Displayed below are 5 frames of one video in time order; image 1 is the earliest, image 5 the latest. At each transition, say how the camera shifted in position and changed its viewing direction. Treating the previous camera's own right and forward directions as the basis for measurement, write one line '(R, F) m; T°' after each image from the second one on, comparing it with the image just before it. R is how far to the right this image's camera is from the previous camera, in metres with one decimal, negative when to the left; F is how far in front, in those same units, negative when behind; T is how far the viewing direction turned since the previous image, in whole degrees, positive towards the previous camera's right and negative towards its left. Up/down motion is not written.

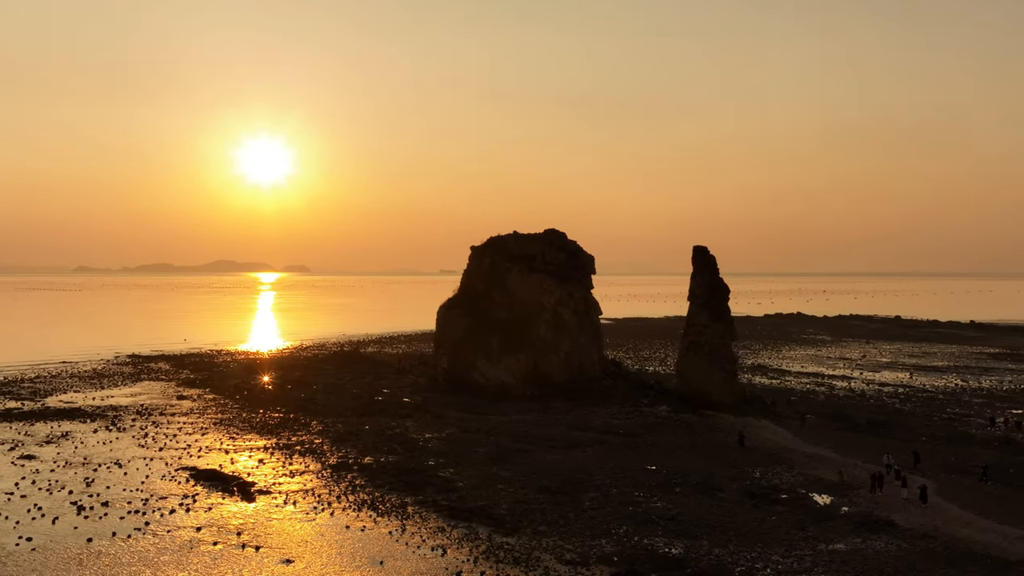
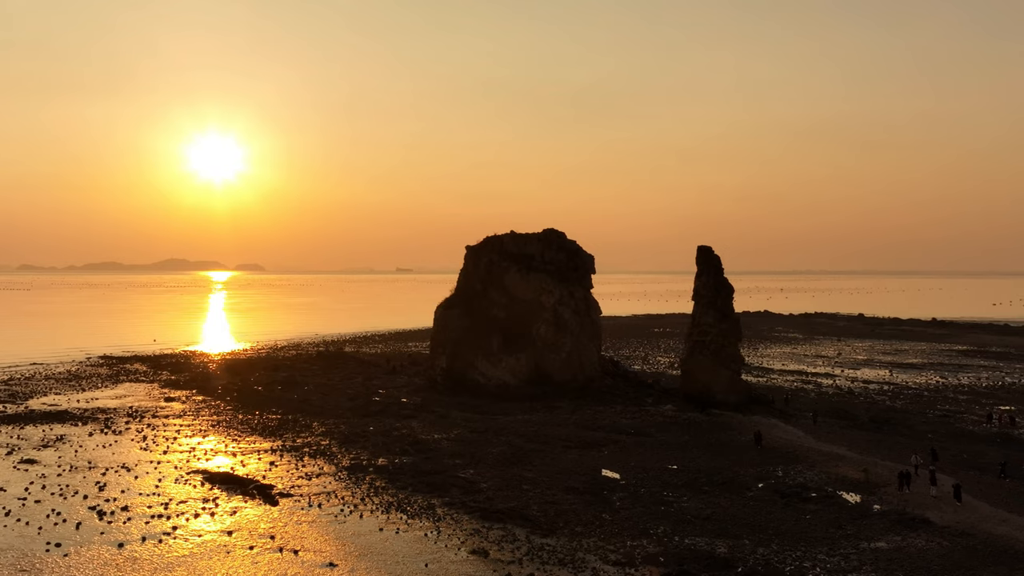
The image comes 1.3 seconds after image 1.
(-1.0, +0.1) m; +2°
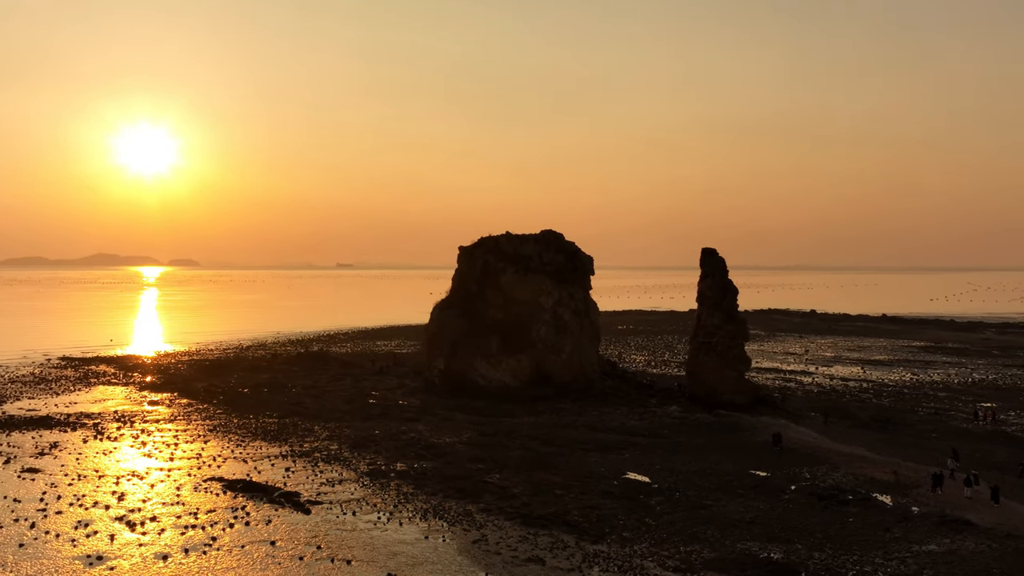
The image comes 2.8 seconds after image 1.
(-1.3, +0.1) m; +2°
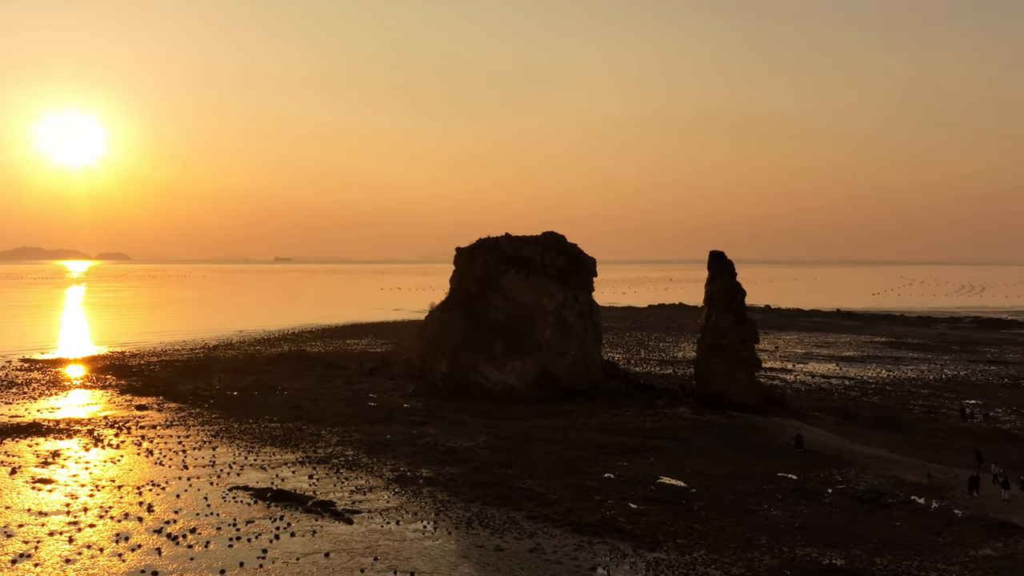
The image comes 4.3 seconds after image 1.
(-1.4, 0.0) m; +2°
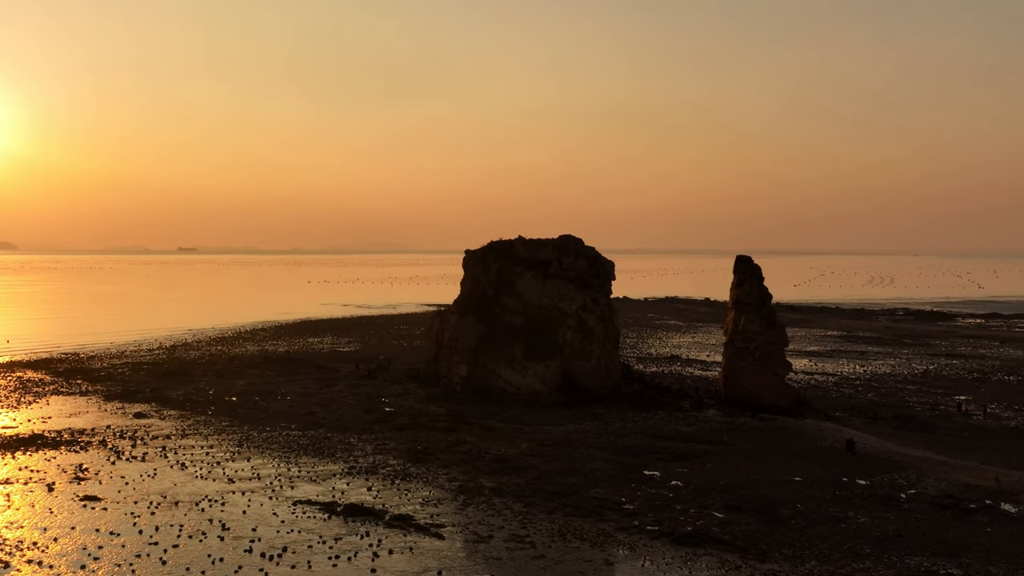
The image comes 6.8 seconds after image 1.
(-2.5, 0.0) m; +3°
